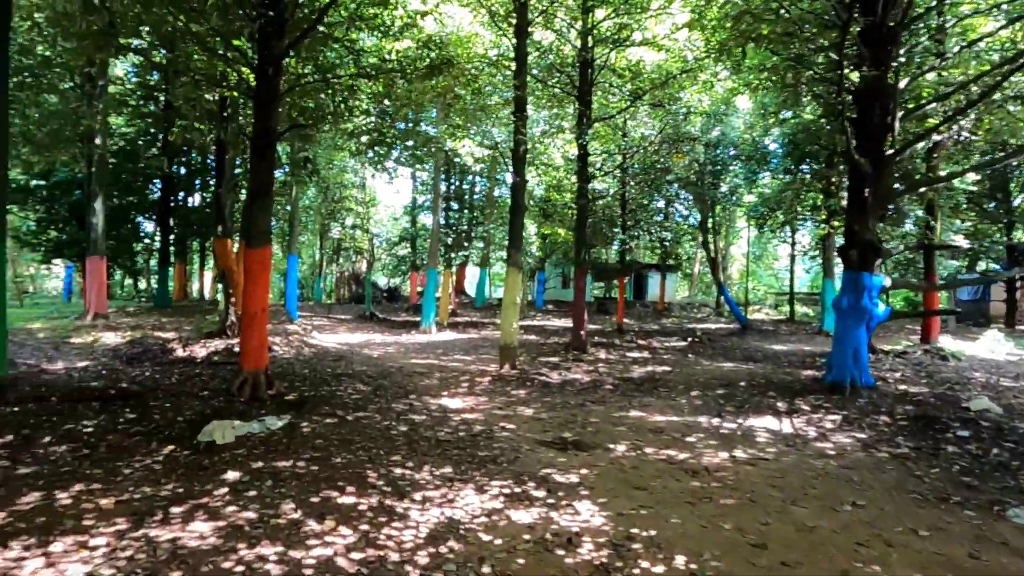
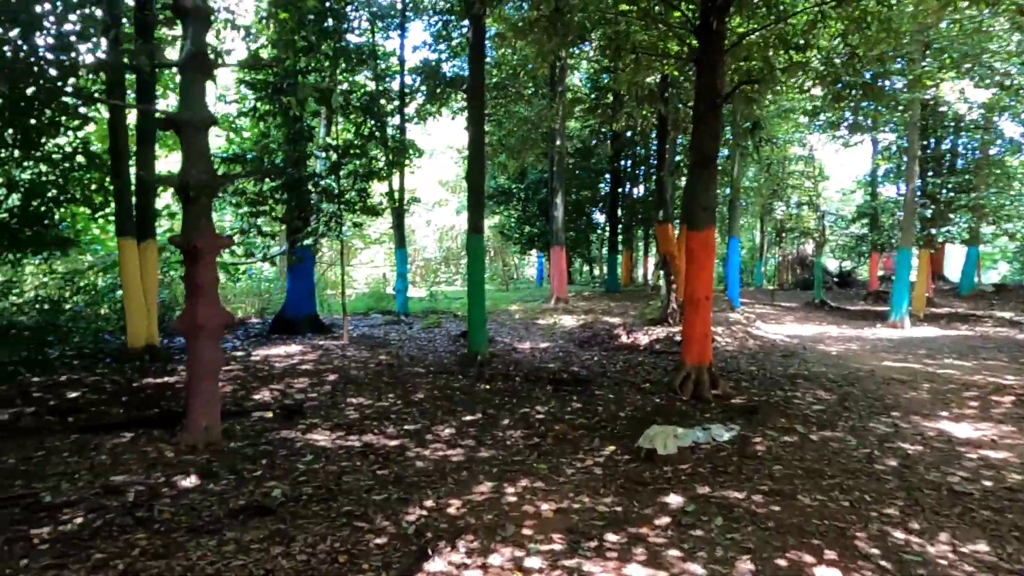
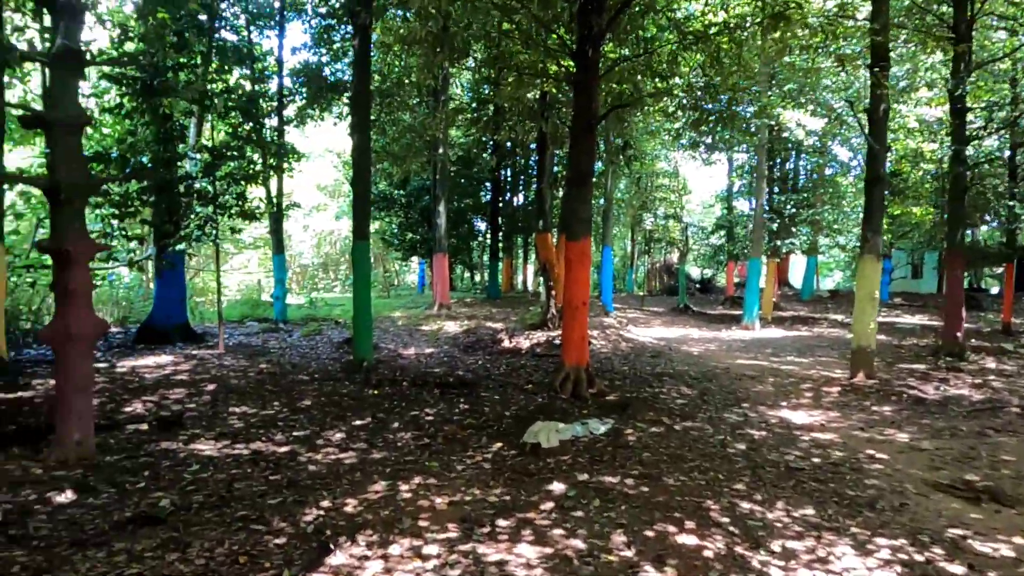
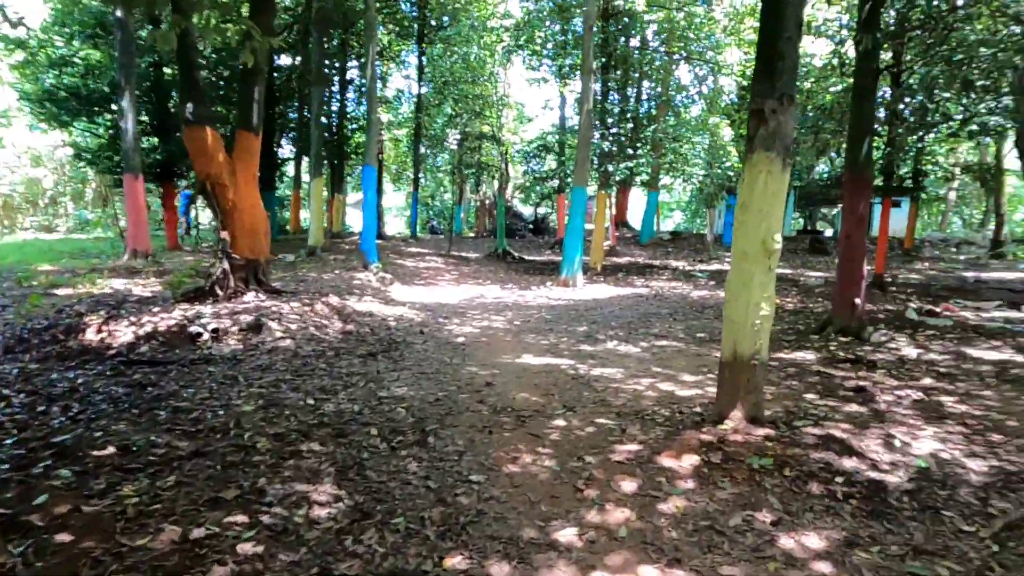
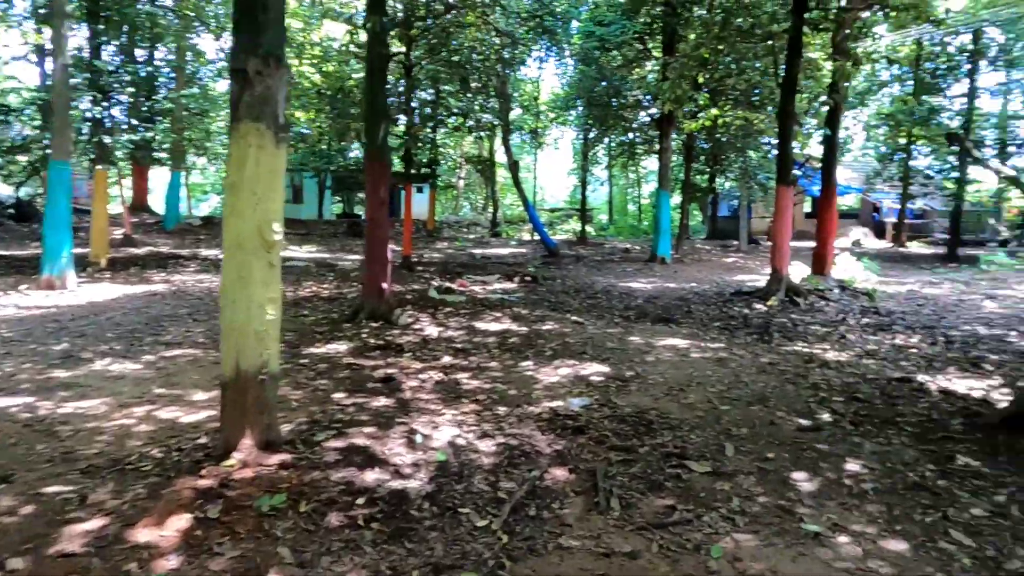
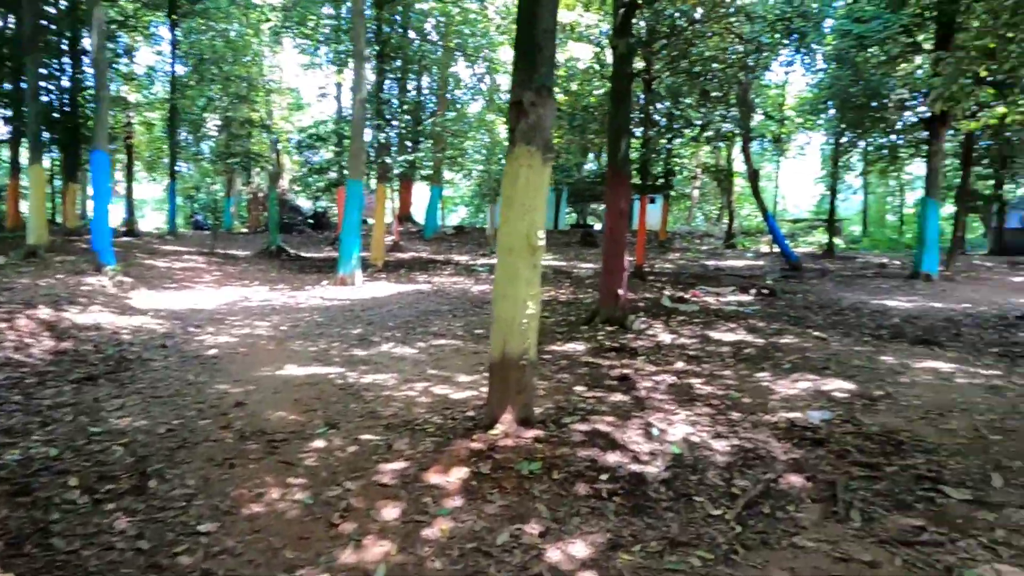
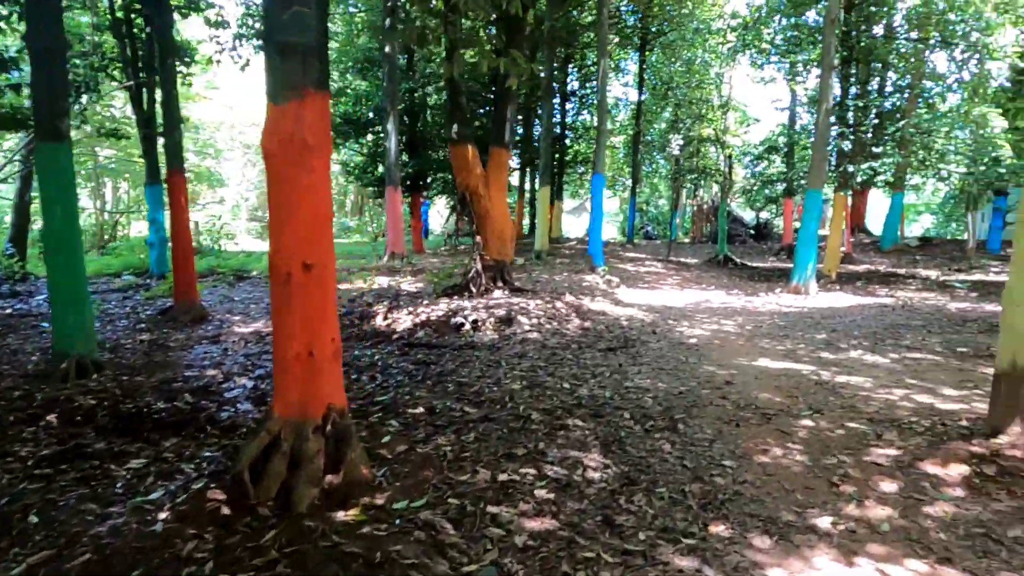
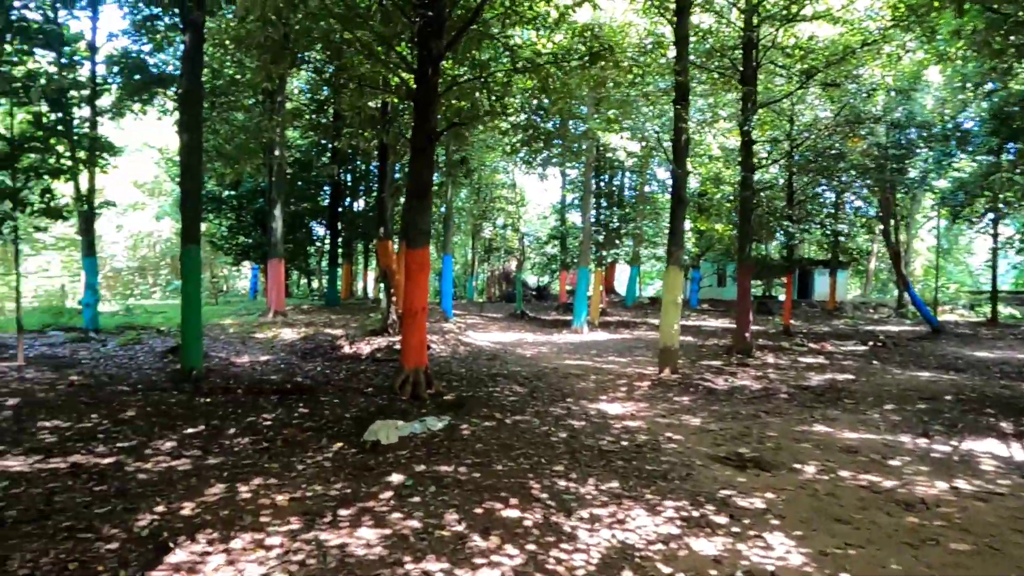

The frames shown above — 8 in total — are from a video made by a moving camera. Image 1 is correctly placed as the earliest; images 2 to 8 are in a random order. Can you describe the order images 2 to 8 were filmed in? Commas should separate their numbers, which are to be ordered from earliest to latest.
8, 3, 2, 7, 4, 6, 5
